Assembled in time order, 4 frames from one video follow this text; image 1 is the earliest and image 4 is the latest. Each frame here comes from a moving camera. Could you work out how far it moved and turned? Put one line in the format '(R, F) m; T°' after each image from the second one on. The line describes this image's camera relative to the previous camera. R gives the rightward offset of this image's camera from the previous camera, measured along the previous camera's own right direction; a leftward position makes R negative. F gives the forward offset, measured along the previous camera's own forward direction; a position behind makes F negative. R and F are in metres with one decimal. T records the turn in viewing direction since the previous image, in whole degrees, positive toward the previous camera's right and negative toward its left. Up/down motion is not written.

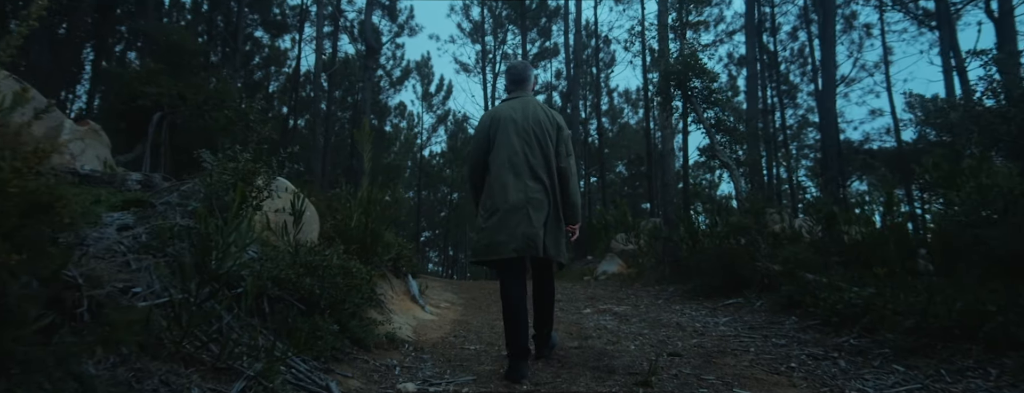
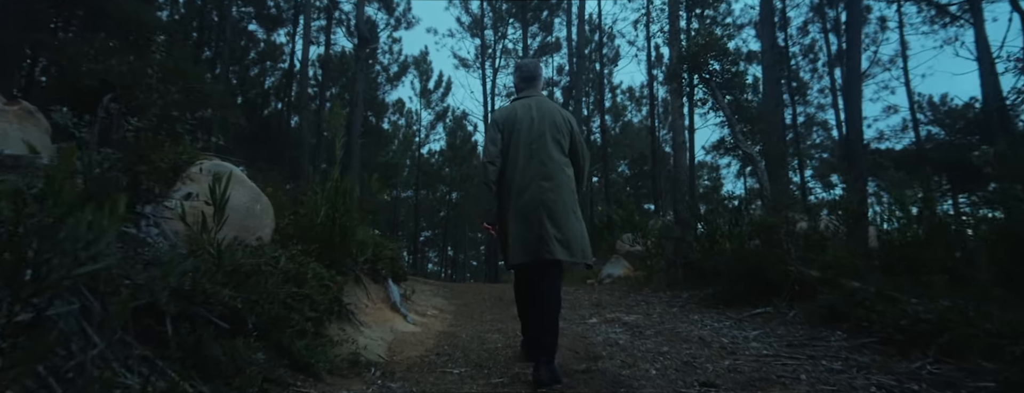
(0.0, +0.7) m; 0°
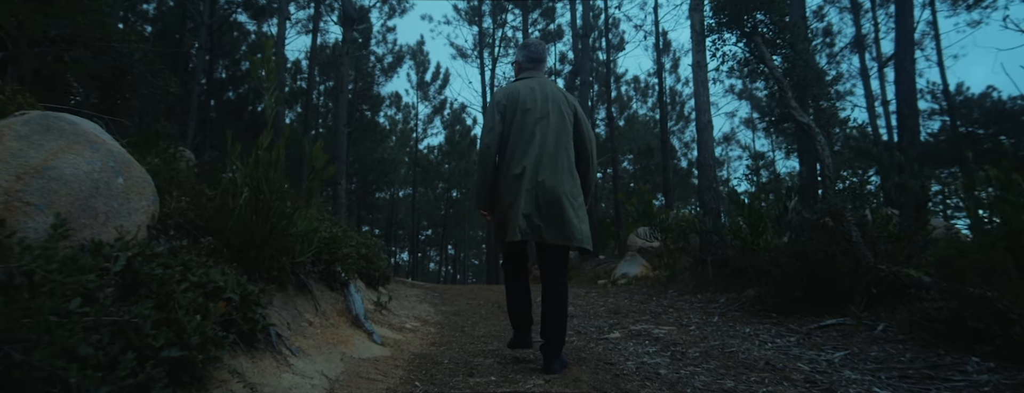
(0.0, +1.2) m; 0°
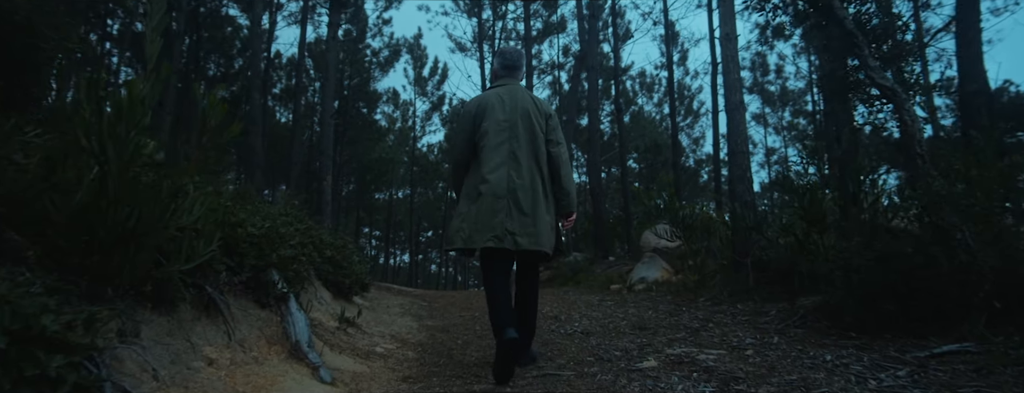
(0.0, +1.1) m; 0°
